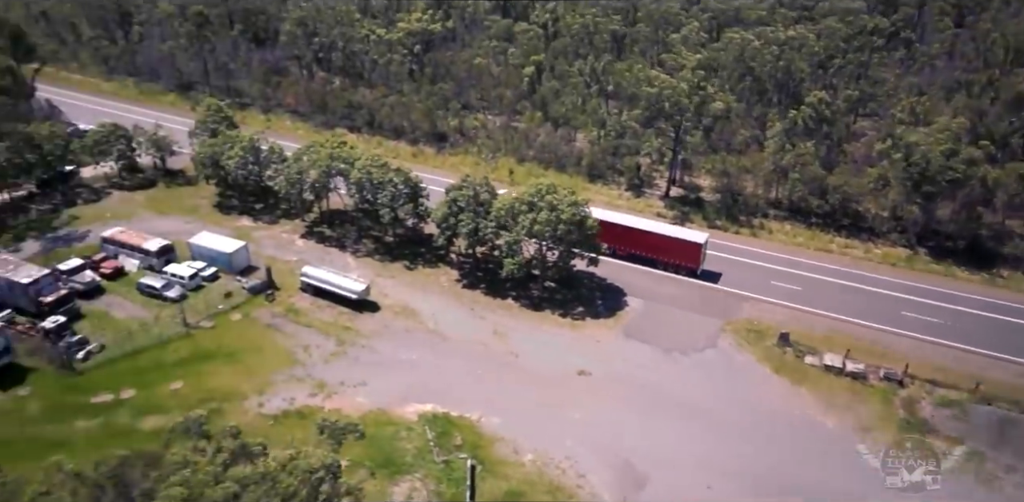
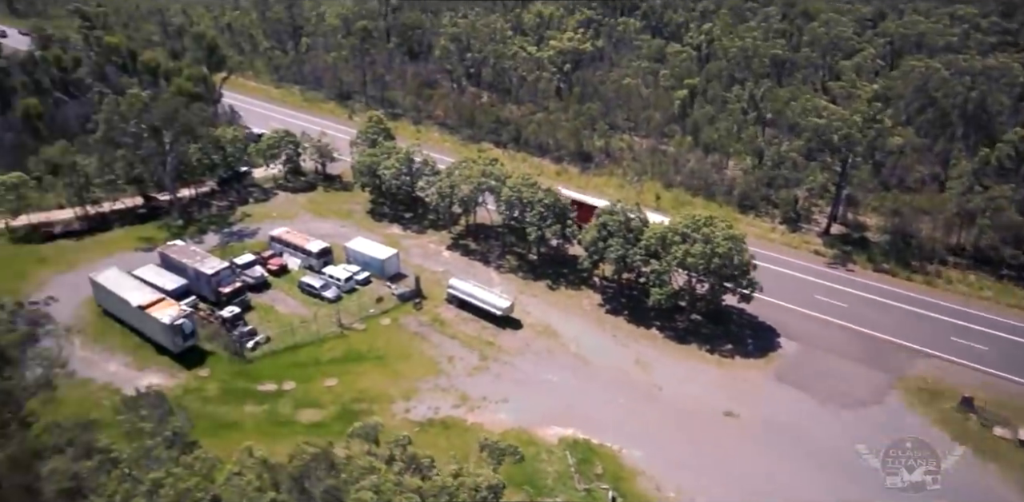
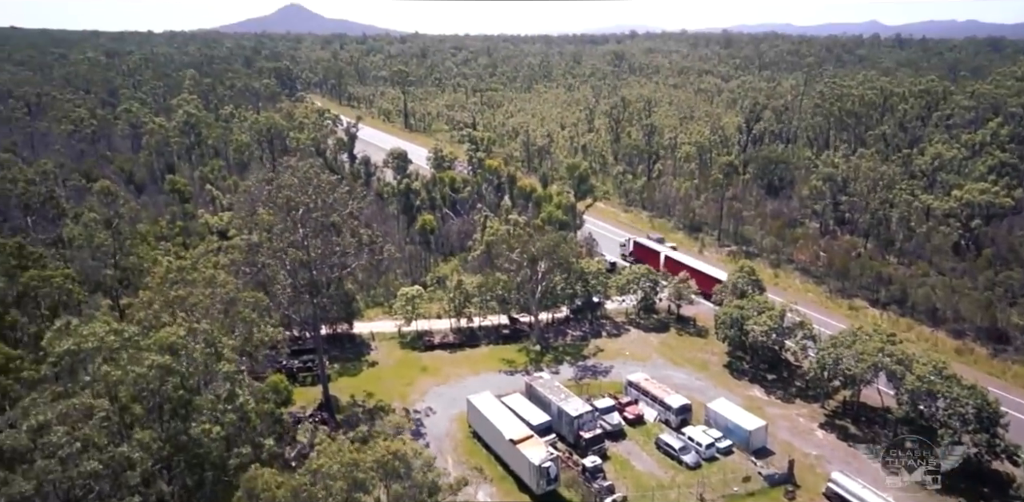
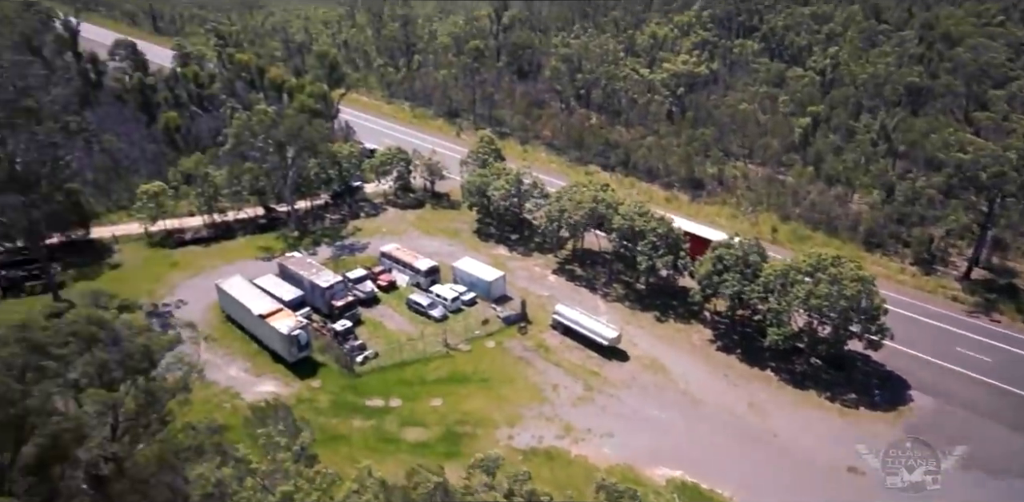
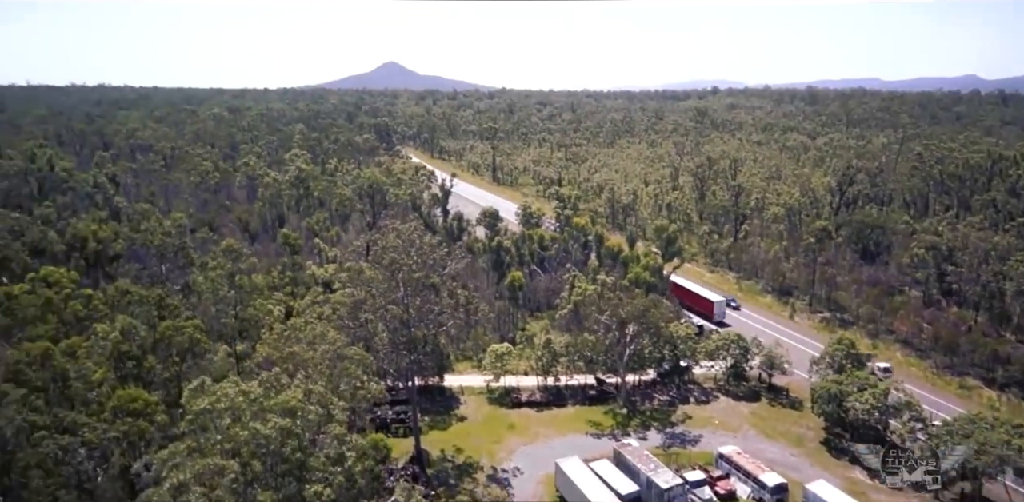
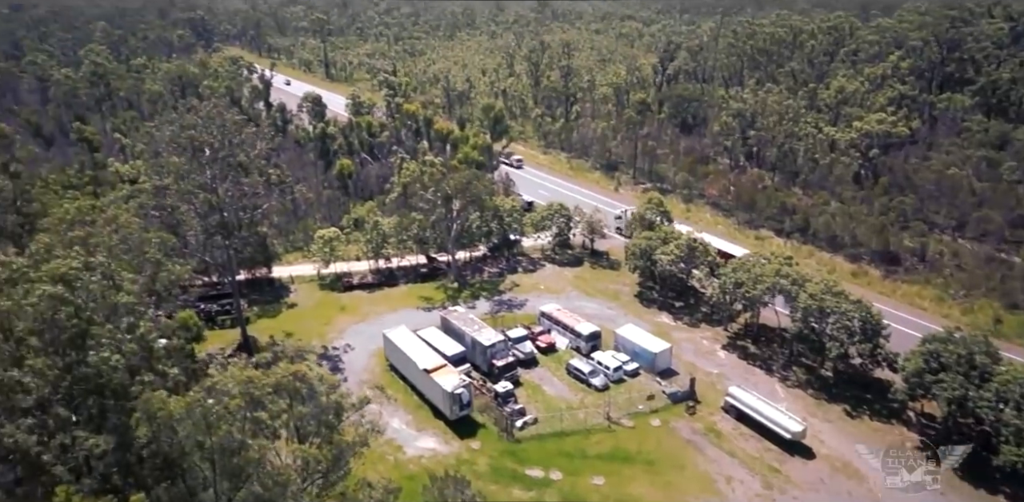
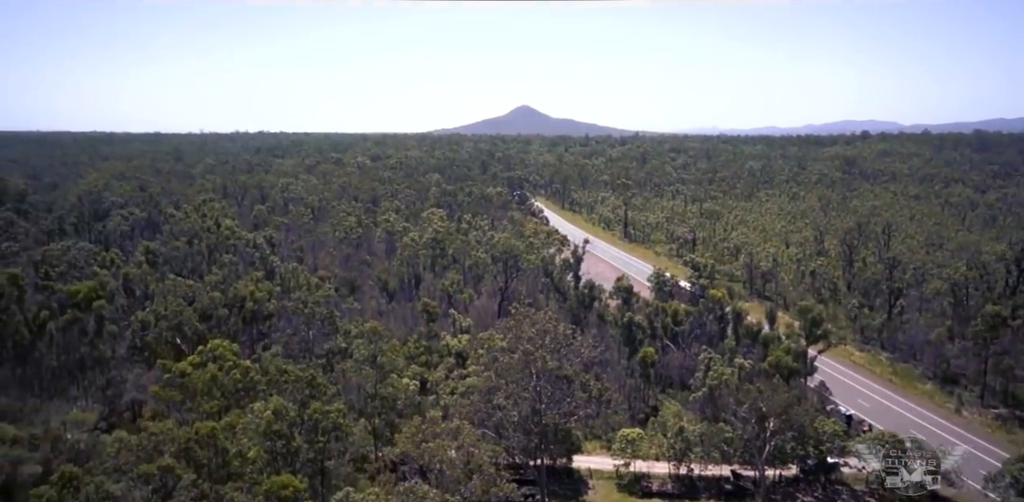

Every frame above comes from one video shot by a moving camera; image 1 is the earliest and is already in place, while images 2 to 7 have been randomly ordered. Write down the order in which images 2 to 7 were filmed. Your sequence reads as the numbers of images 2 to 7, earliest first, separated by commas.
2, 4, 6, 3, 5, 7
